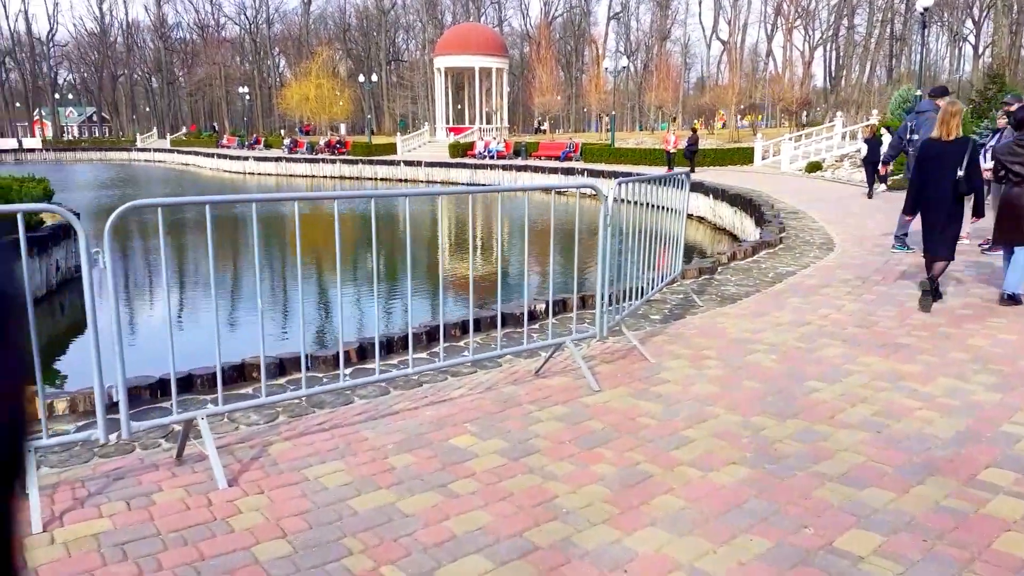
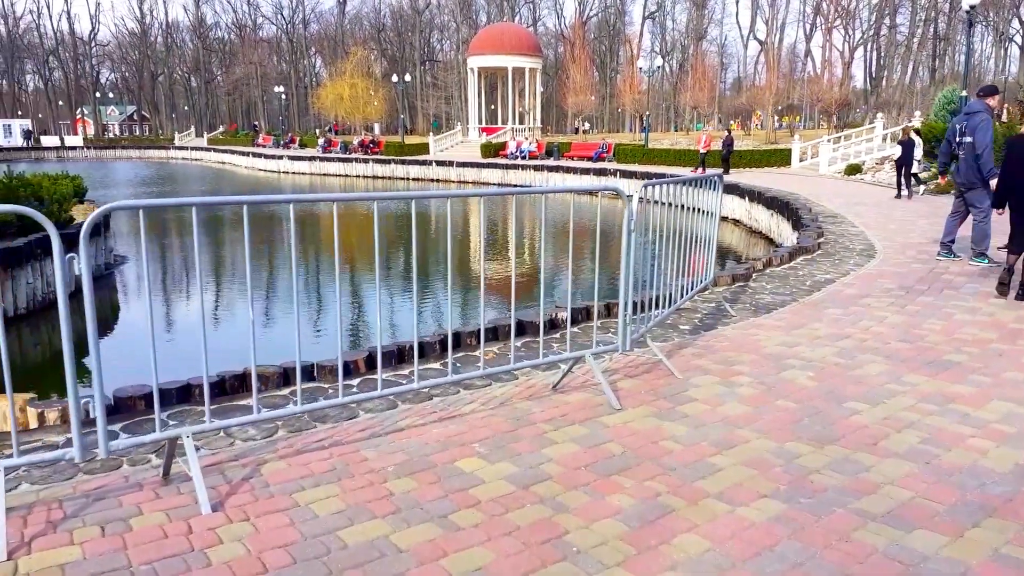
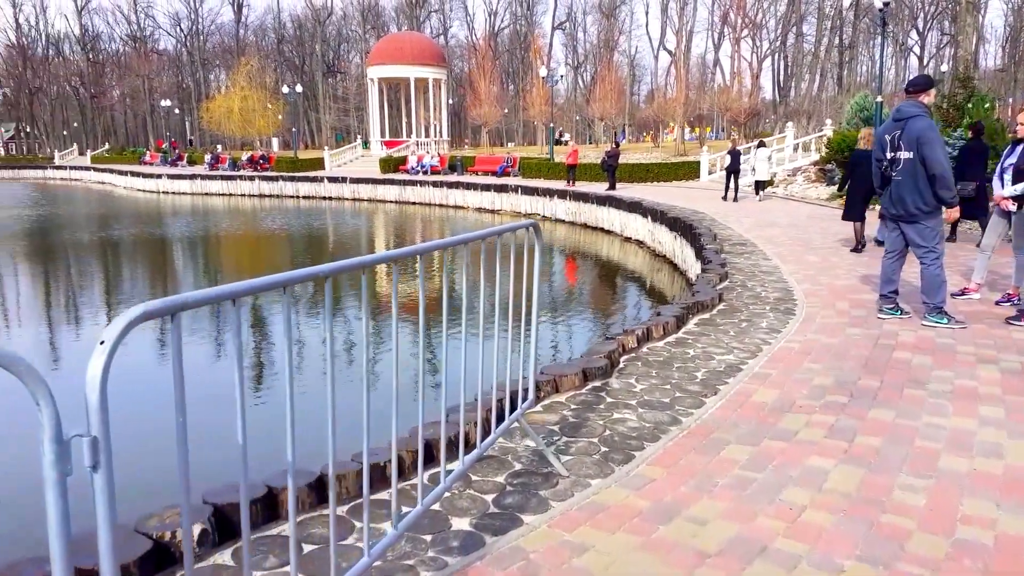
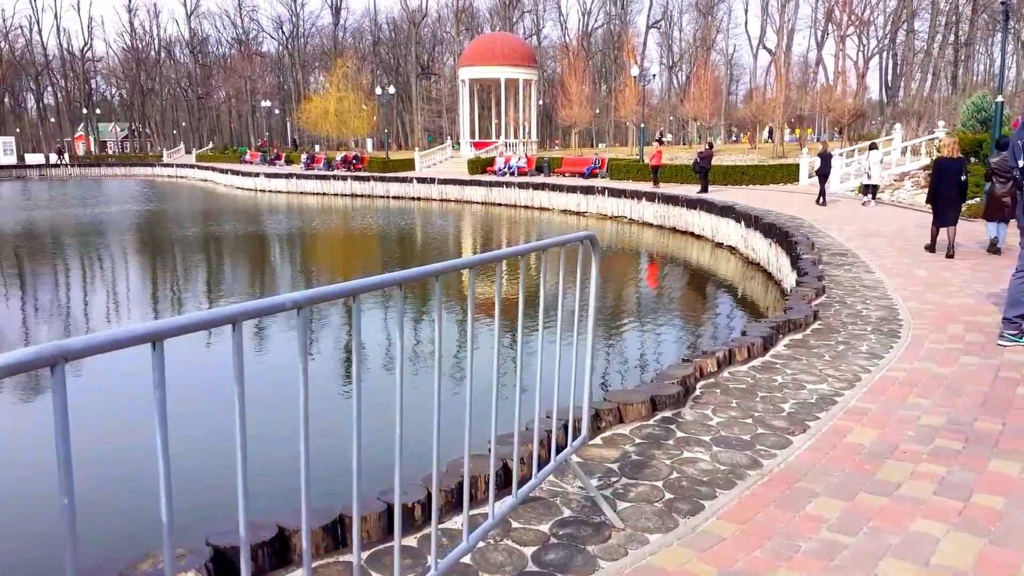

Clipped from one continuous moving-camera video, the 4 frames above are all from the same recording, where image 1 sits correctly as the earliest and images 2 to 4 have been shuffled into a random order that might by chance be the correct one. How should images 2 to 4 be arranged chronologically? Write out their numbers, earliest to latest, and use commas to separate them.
2, 3, 4
